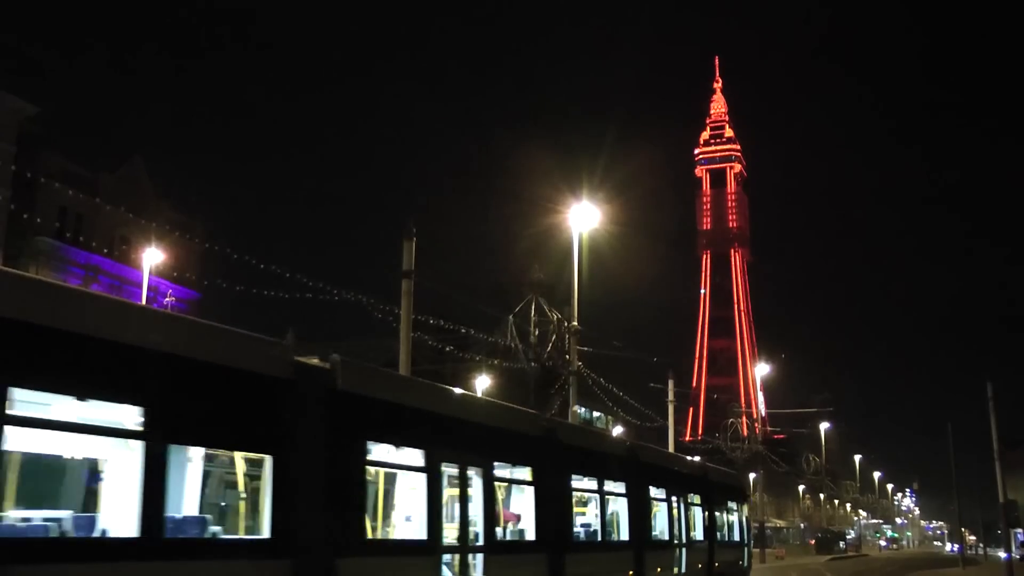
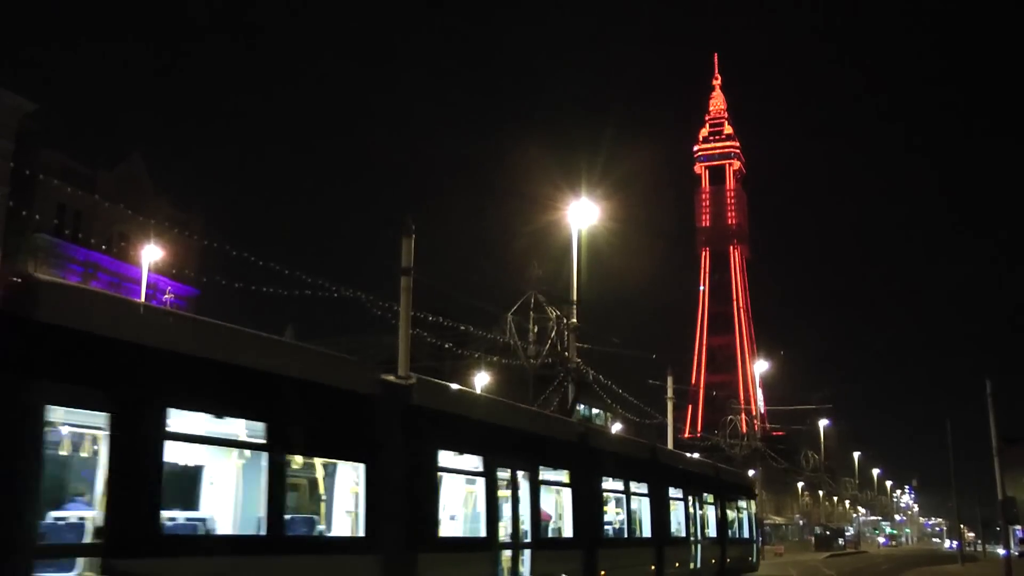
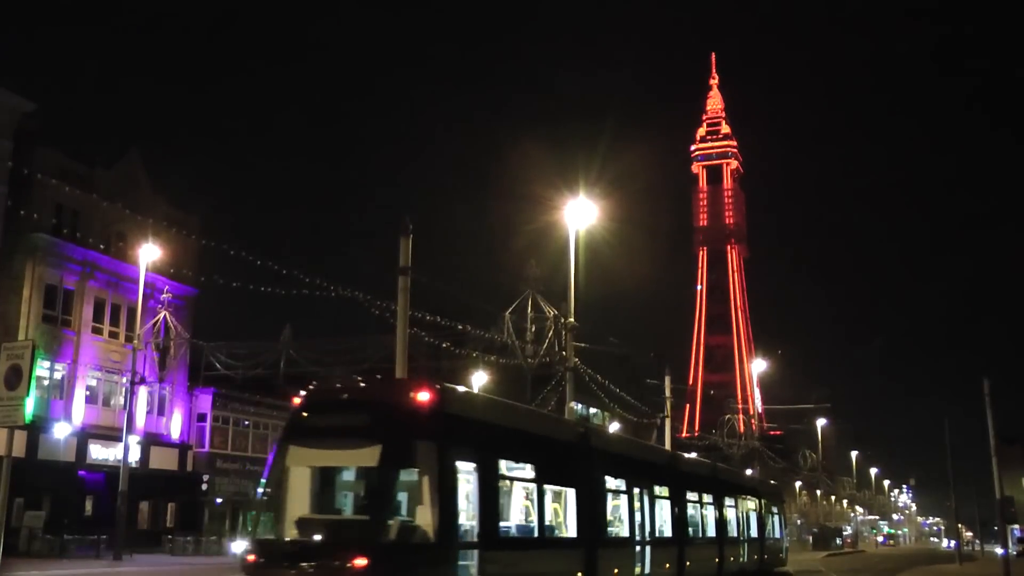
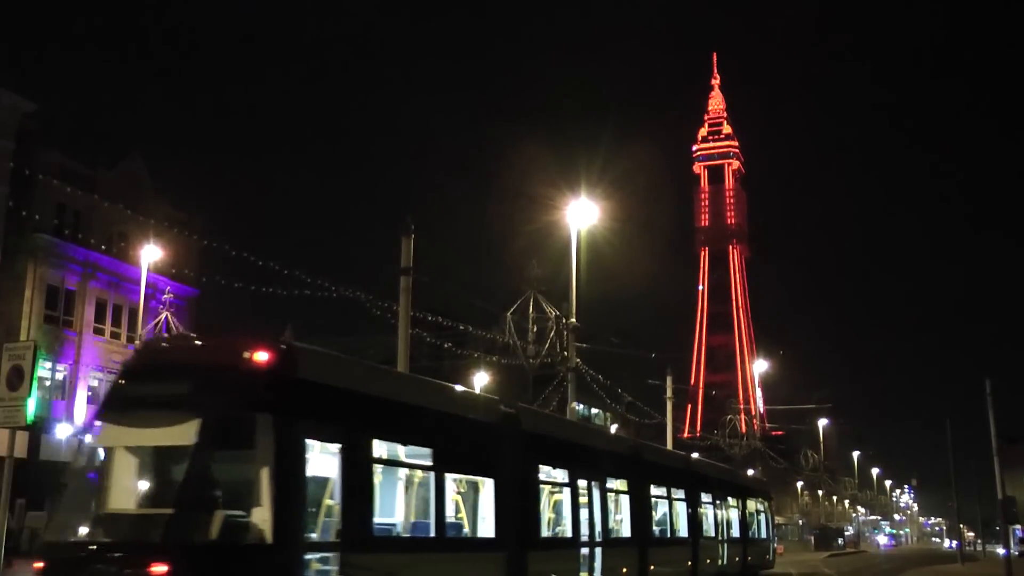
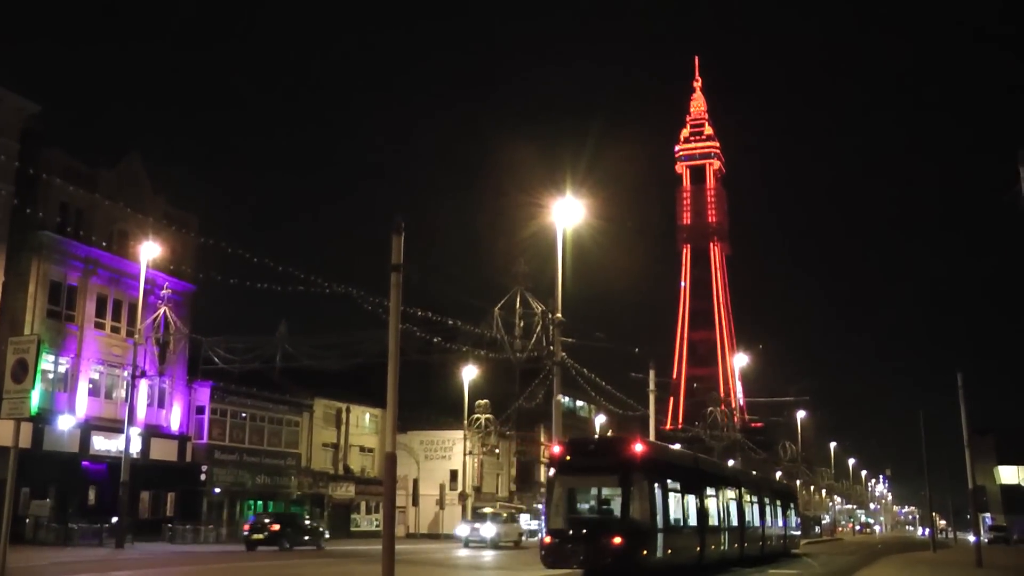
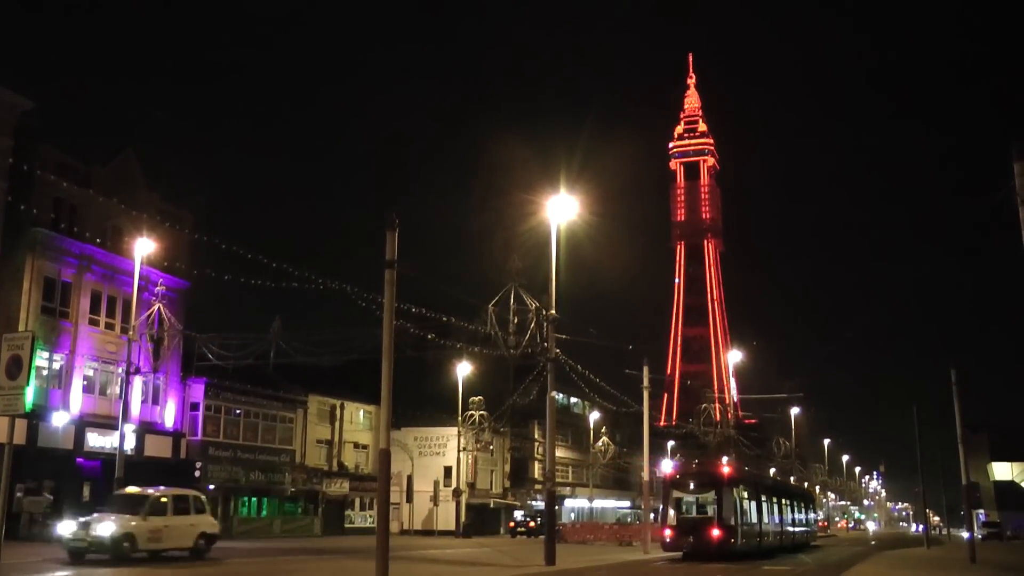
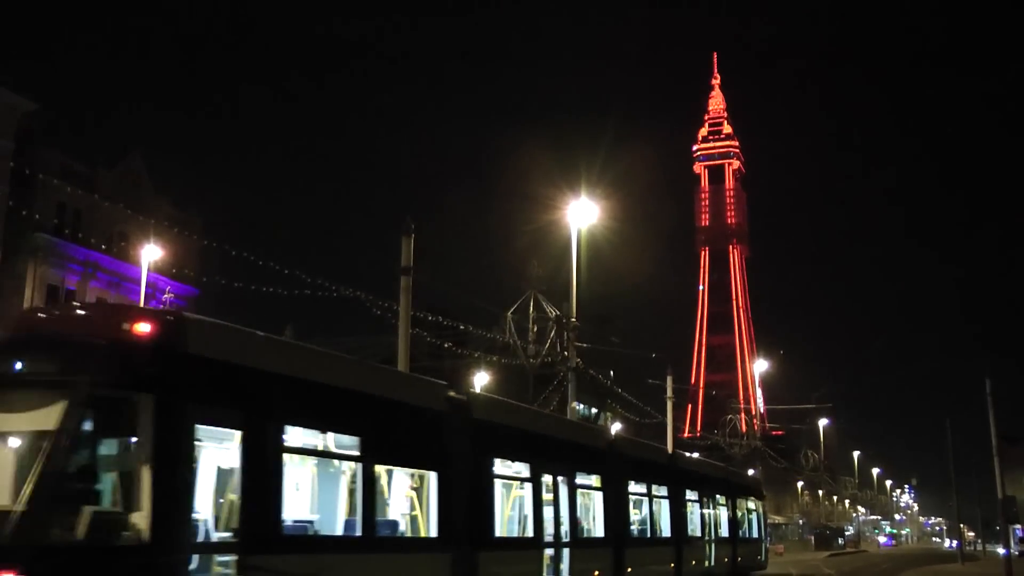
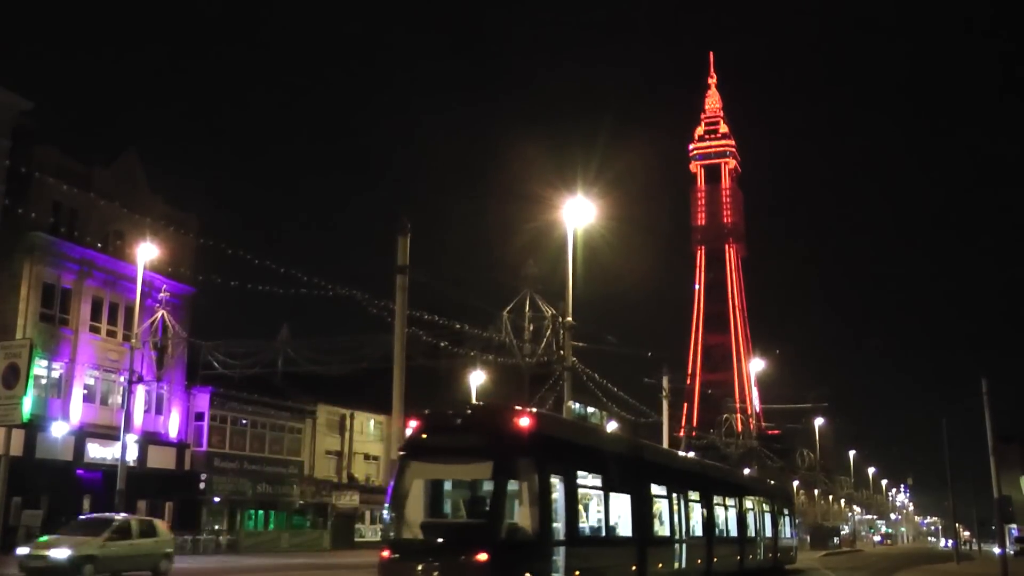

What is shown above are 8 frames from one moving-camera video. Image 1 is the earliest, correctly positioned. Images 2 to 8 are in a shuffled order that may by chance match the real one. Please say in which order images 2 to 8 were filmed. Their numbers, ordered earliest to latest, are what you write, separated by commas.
2, 7, 4, 3, 8, 5, 6
